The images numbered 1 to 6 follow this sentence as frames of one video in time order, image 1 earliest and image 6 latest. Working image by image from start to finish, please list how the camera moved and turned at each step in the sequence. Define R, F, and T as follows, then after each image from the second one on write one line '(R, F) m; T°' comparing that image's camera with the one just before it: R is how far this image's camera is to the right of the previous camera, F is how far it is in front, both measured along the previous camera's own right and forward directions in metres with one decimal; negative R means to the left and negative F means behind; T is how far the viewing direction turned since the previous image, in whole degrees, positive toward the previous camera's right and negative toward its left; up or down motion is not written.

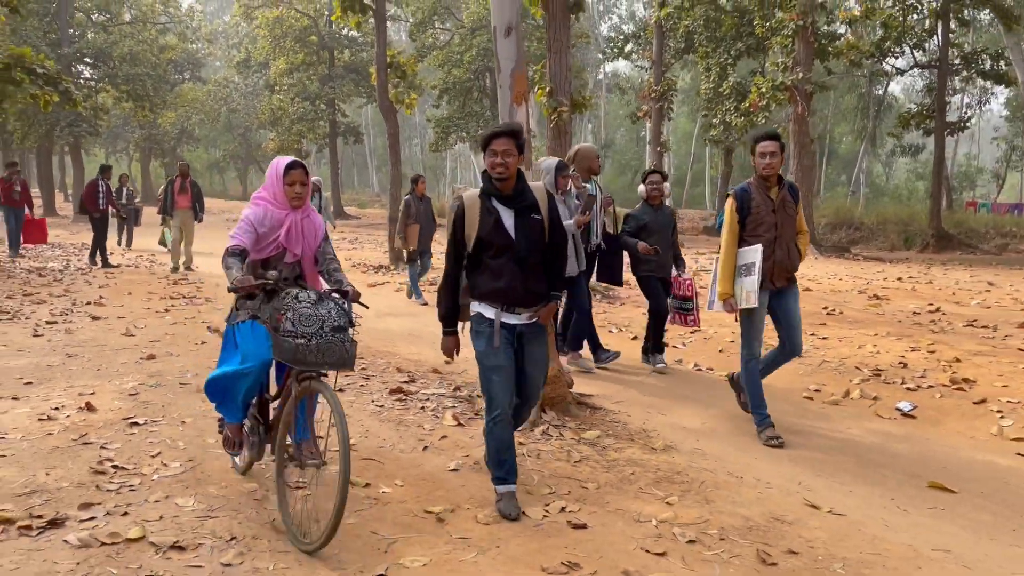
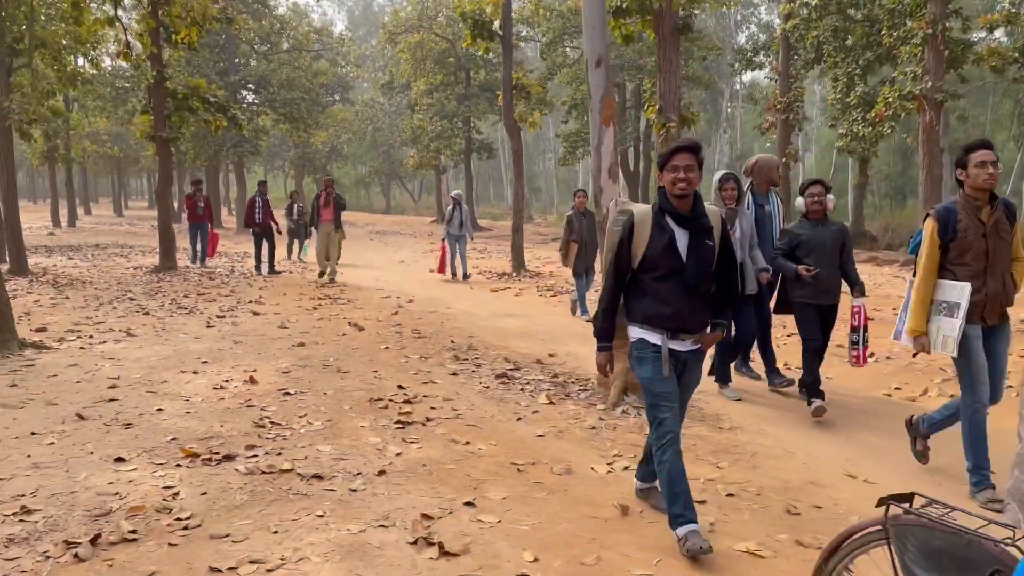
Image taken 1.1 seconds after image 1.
(+0.4, -0.8) m; -9°
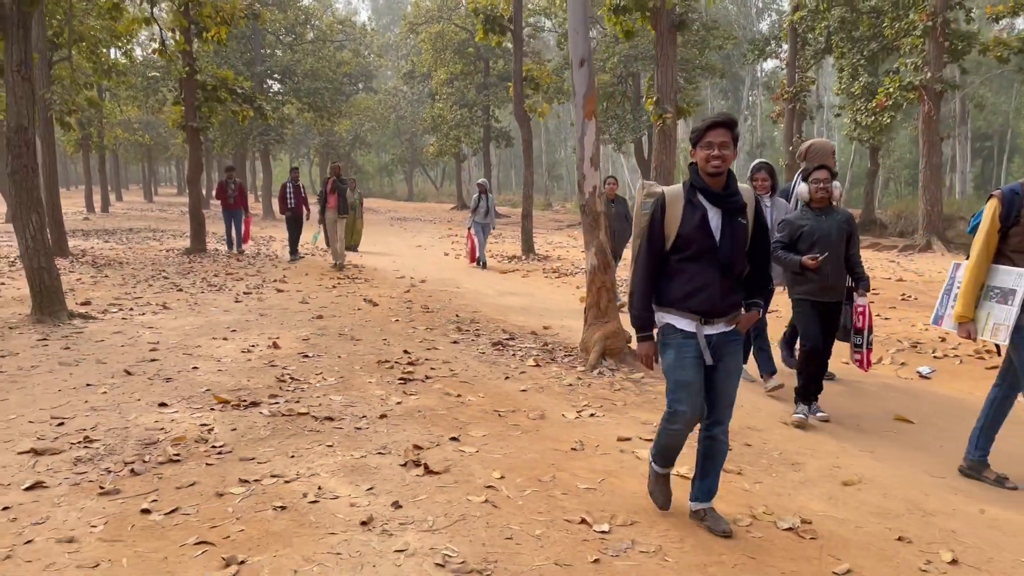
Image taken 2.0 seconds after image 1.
(+0.3, -0.8) m; -2°
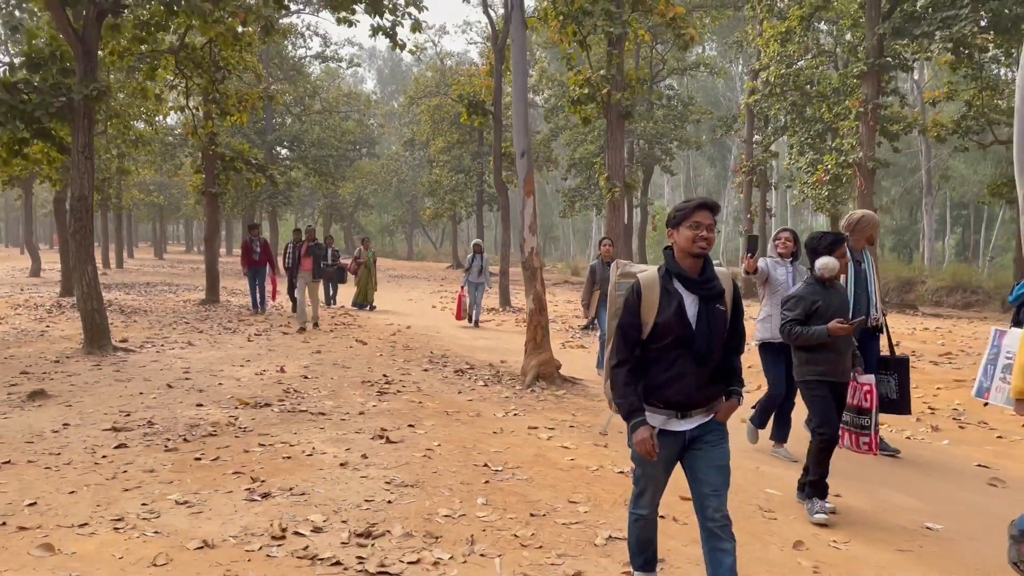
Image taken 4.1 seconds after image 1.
(+0.5, -2.1) m; 0°
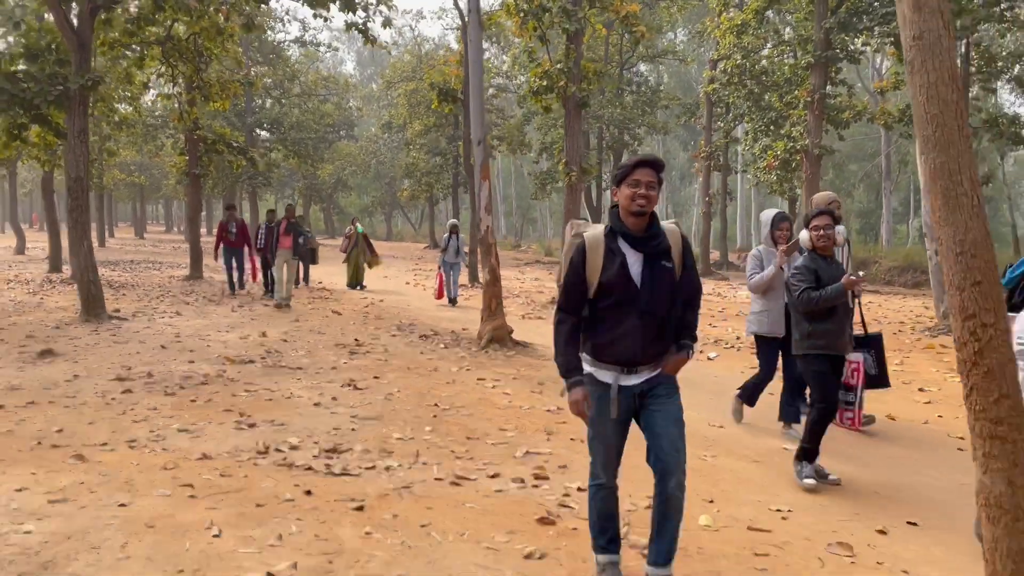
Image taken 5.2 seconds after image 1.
(+0.3, -1.2) m; +1°
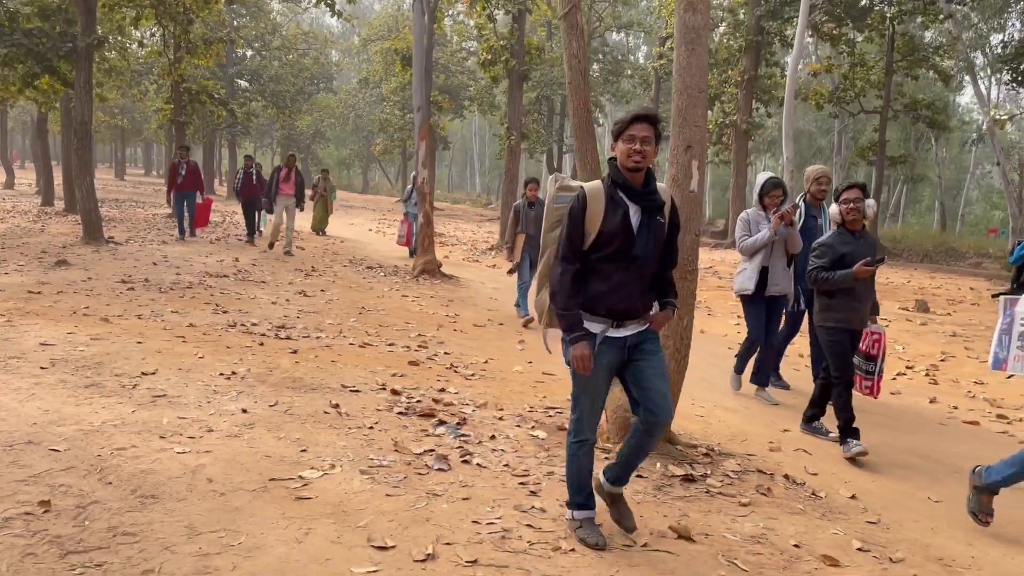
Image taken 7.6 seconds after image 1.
(+0.8, -2.5) m; +2°
